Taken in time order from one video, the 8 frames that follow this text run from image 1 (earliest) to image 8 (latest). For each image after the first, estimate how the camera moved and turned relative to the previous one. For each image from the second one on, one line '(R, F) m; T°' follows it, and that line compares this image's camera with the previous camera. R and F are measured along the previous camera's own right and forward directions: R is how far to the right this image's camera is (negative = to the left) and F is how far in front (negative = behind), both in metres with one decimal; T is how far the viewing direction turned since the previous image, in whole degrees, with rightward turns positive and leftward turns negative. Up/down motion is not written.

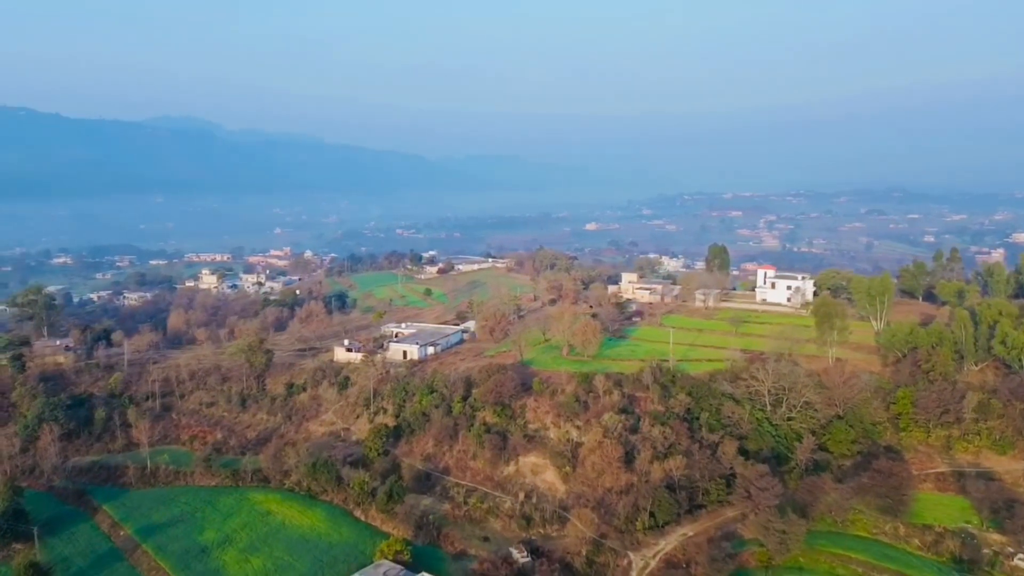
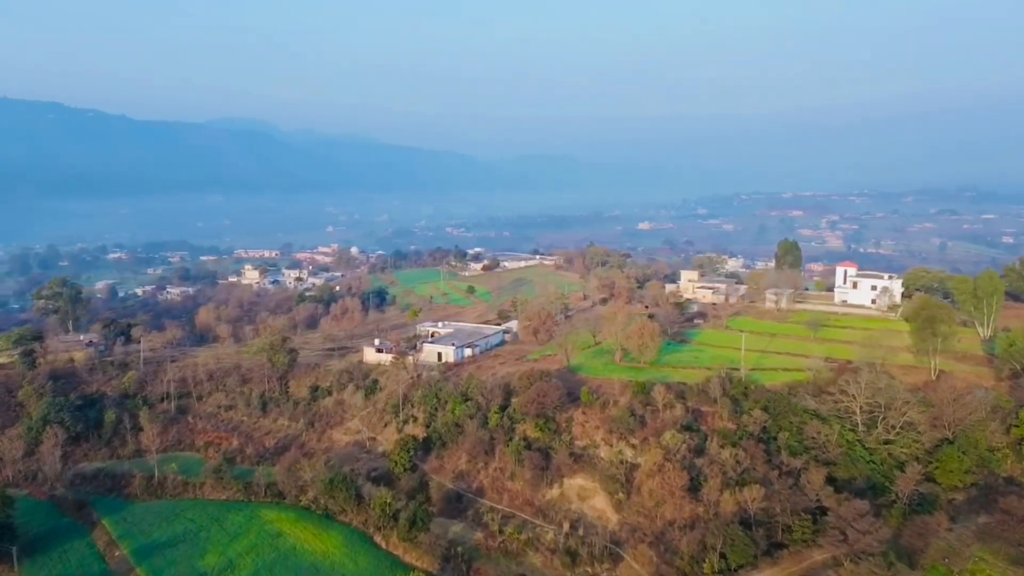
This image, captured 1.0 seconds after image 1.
(+0.2, +3.5) m; -4°
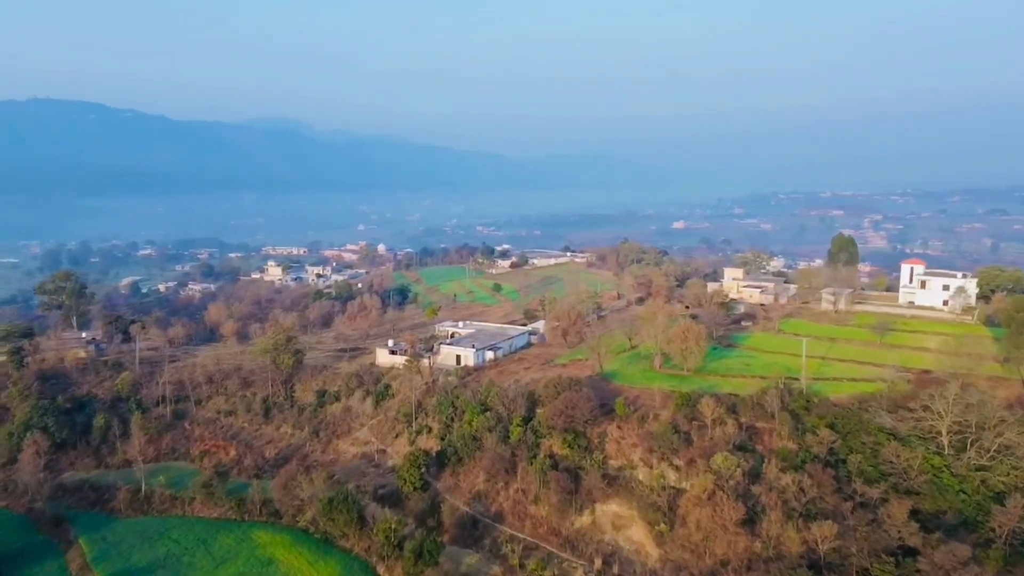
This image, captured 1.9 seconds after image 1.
(+0.2, +3.0) m; -3°
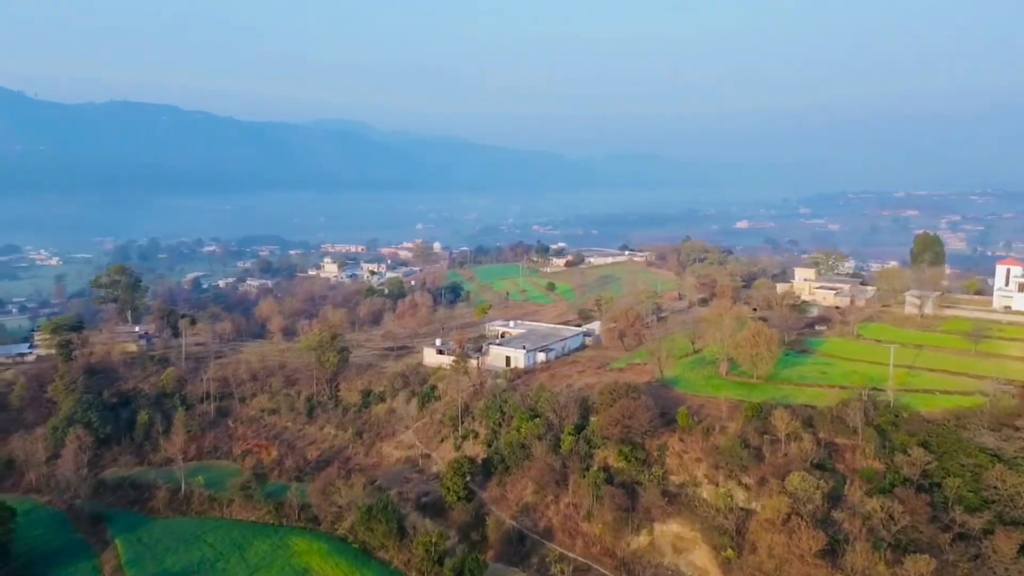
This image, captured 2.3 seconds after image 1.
(+0.1, +1.5) m; -5°
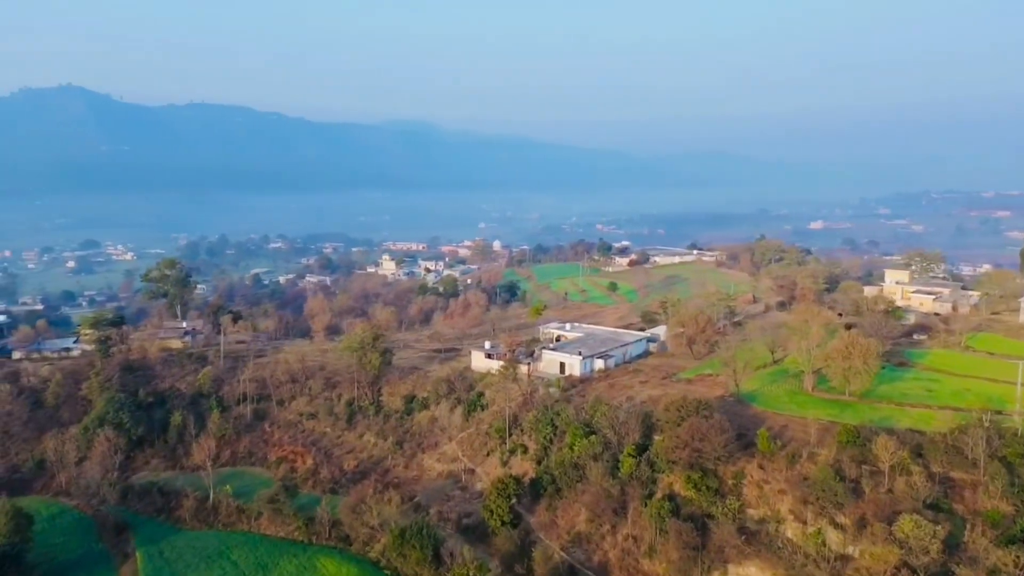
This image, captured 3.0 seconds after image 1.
(+0.2, +2.3) m; -5°
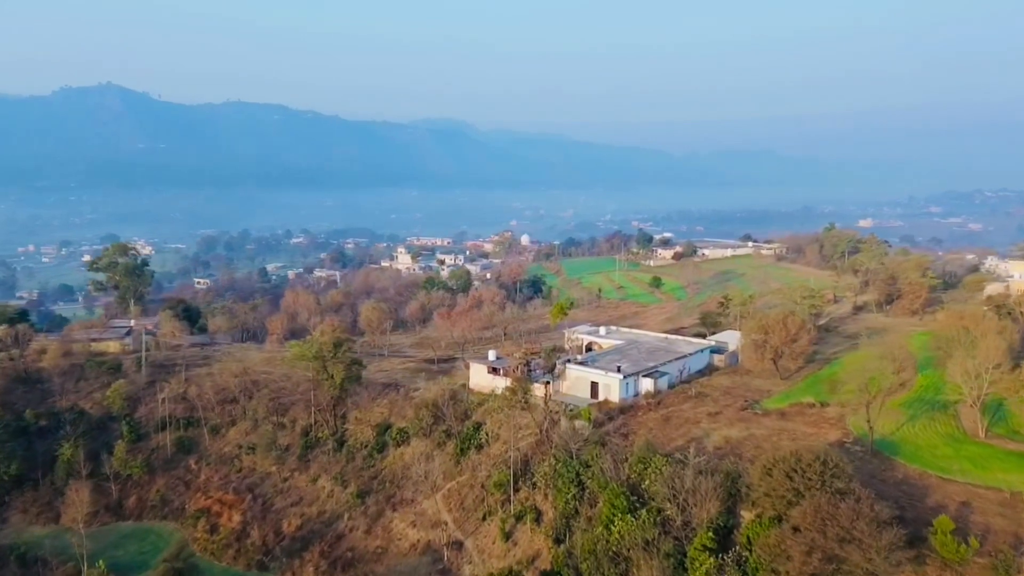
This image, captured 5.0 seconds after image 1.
(+0.5, +6.9) m; -3°
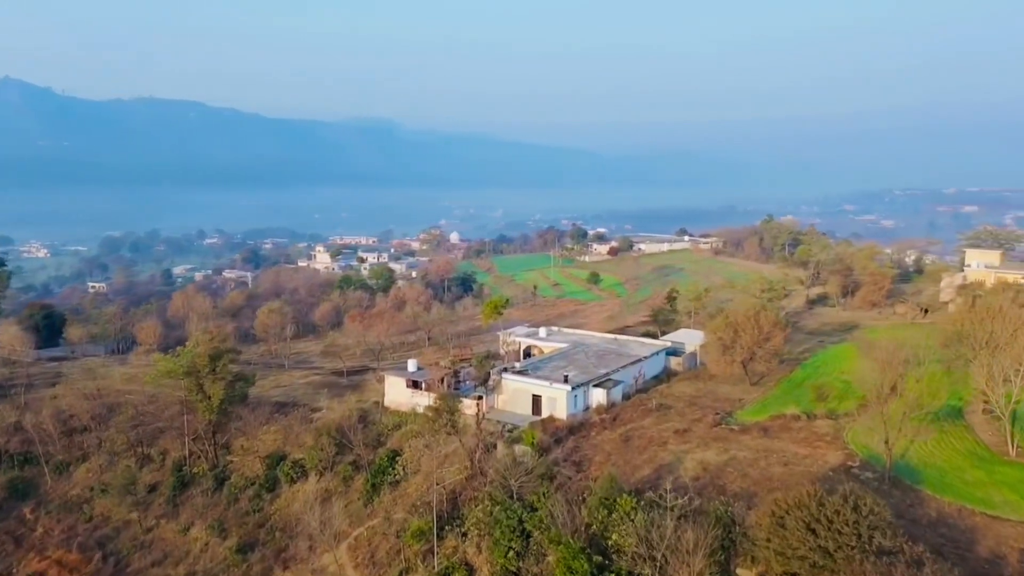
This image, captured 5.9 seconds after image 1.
(+0.2, +3.1) m; +6°
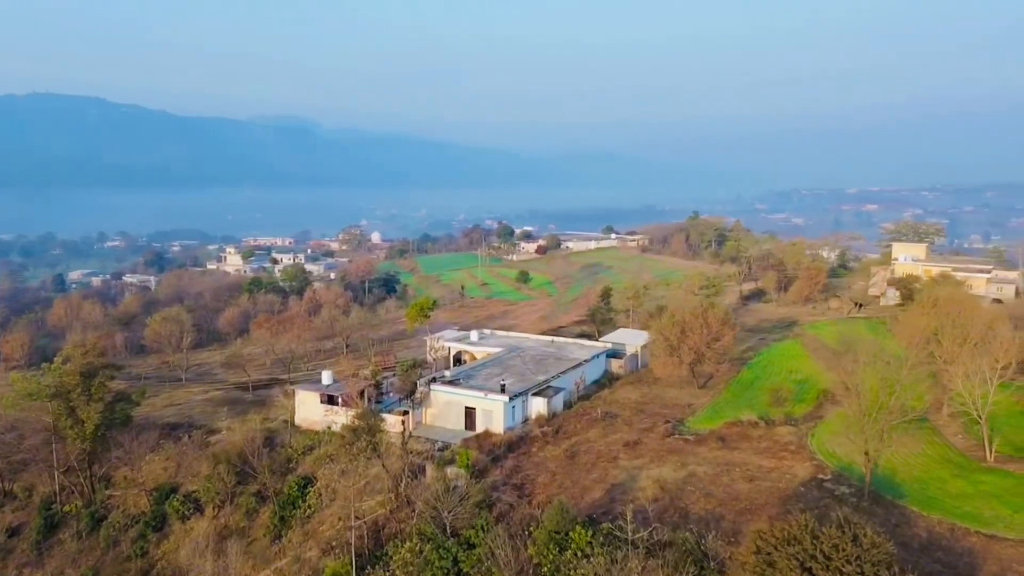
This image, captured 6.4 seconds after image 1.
(-0.1, +1.5) m; +6°
